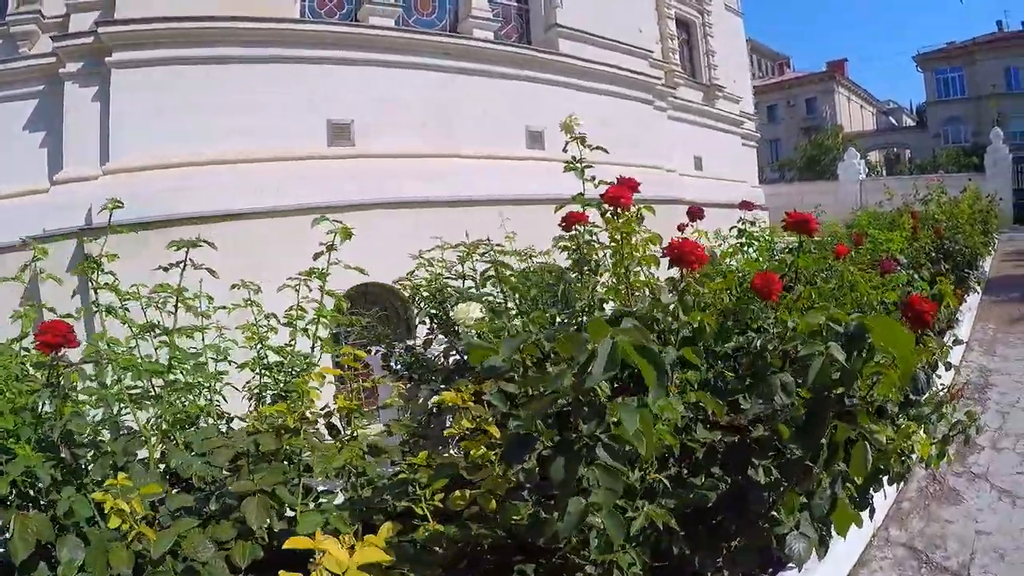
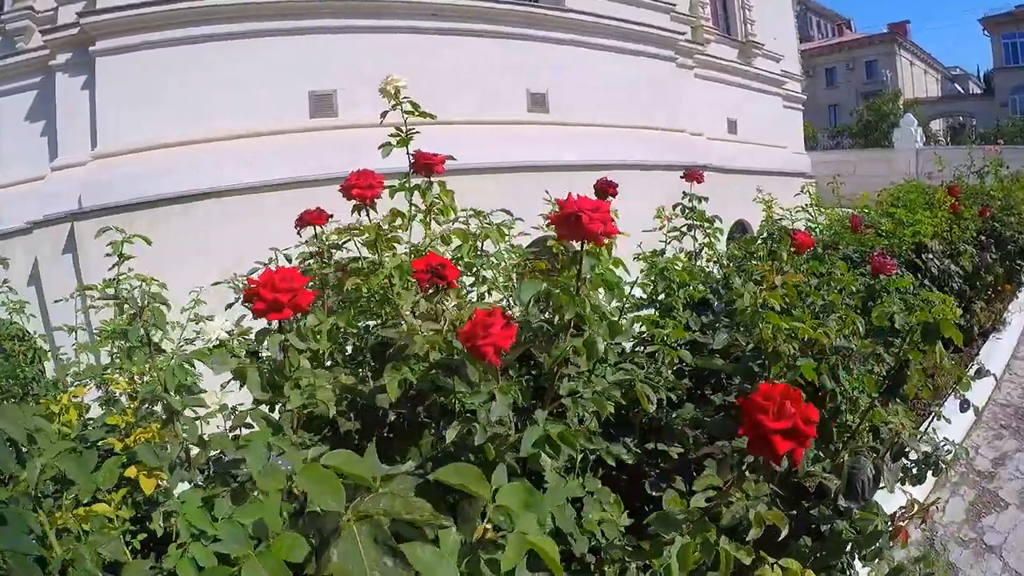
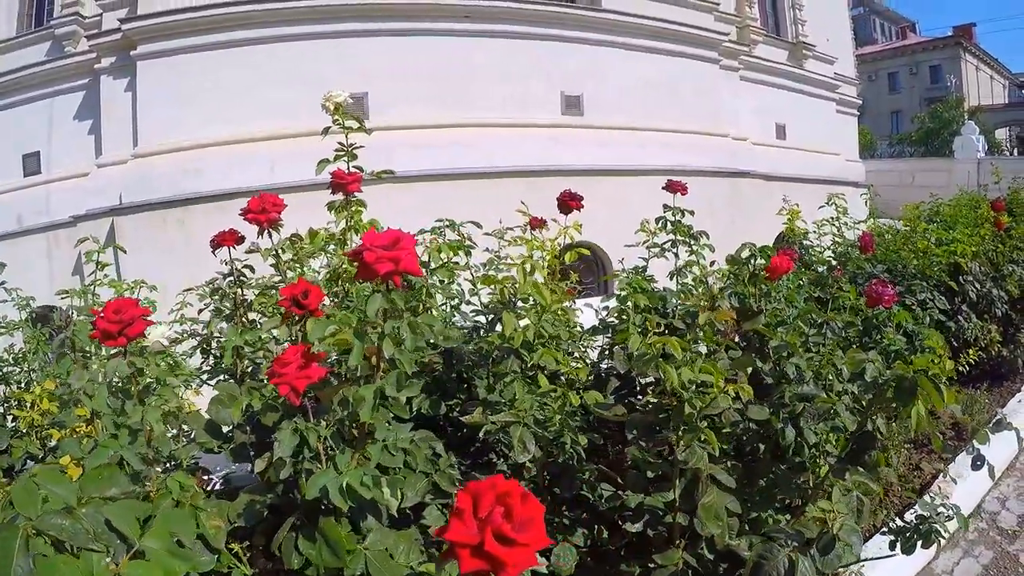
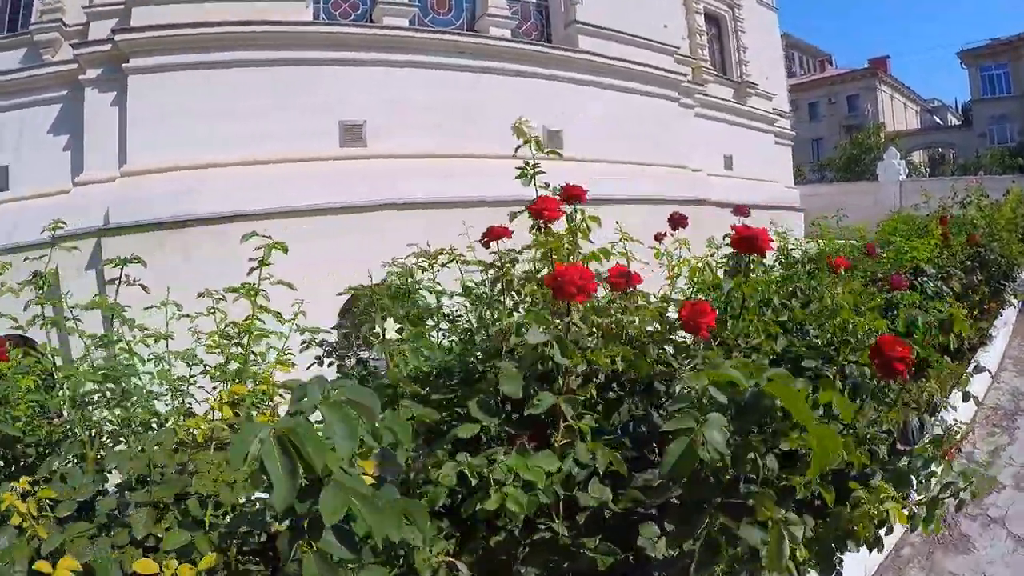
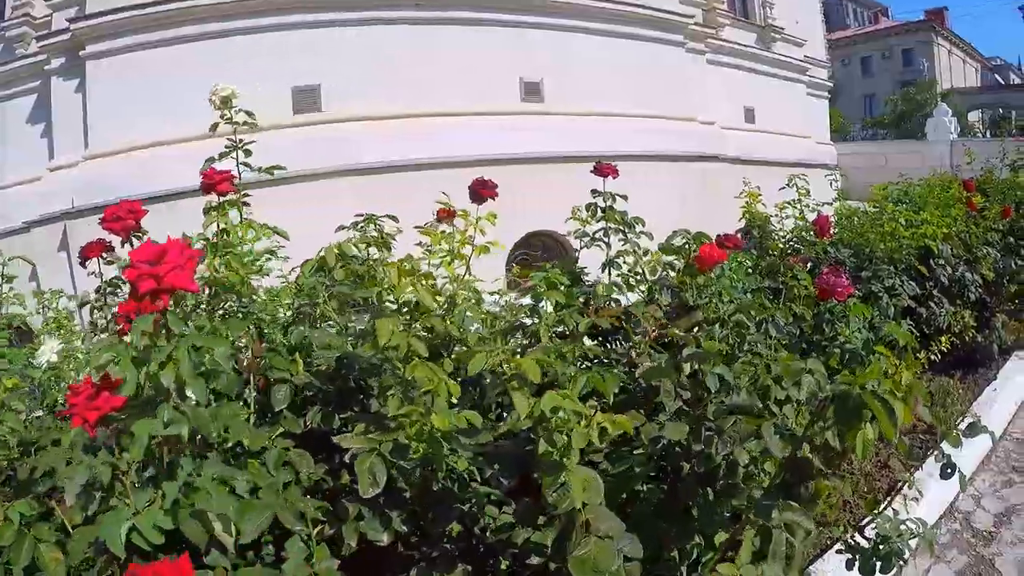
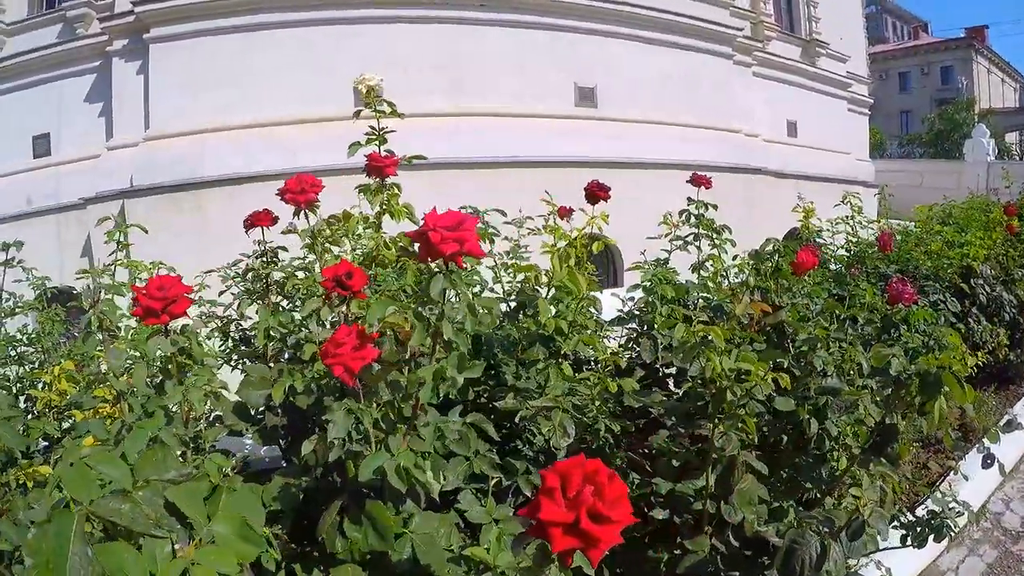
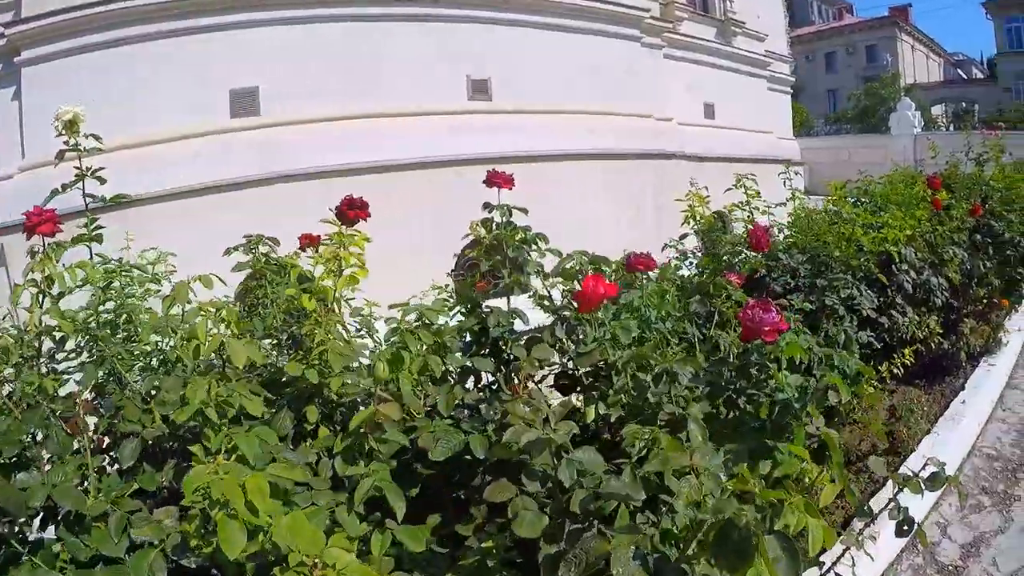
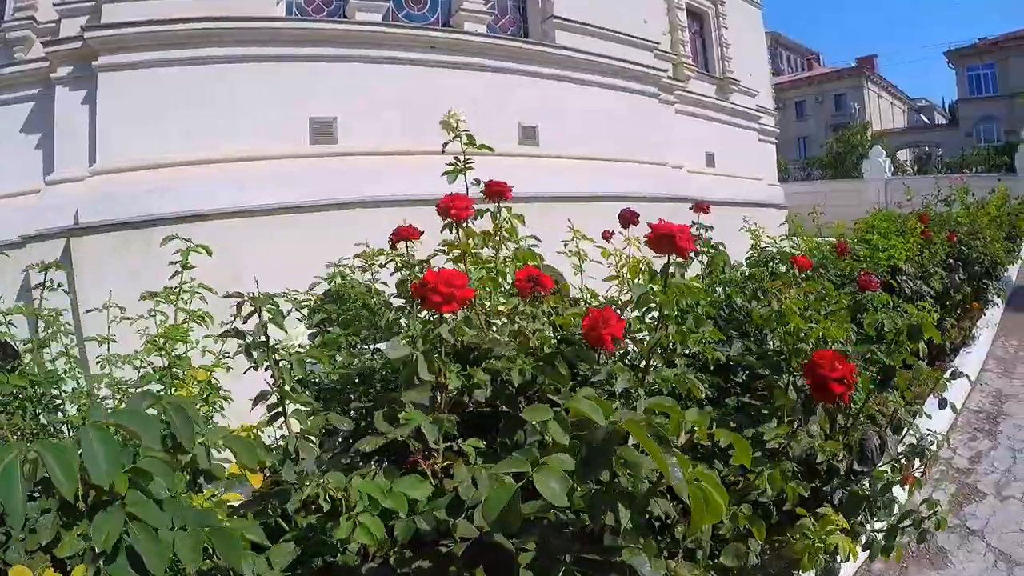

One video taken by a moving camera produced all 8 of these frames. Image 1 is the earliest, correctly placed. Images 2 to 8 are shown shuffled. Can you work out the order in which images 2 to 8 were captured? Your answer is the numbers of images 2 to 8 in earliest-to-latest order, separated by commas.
4, 8, 2, 6, 3, 5, 7
